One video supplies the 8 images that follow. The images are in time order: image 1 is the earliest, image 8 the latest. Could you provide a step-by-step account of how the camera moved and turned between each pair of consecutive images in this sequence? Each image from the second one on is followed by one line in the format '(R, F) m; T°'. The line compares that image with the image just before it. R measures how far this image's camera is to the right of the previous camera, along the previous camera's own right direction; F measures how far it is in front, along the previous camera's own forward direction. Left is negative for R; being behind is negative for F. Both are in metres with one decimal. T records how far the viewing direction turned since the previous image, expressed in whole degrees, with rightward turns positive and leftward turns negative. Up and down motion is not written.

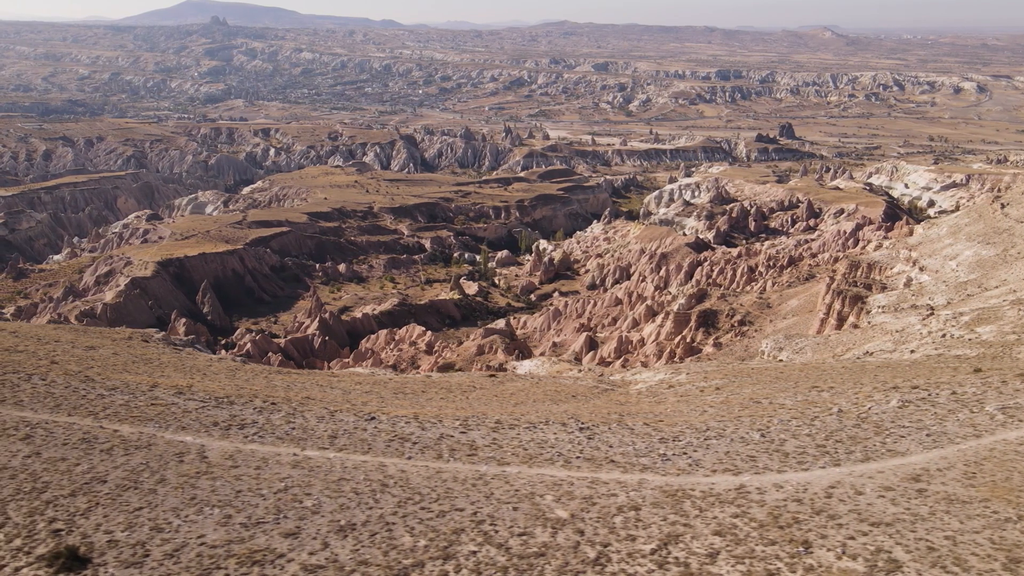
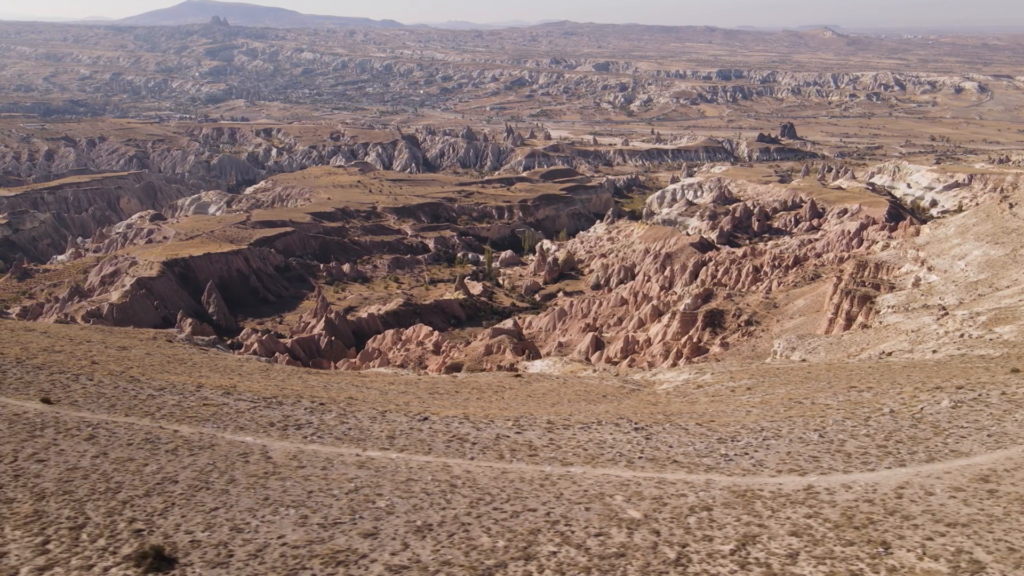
(-0.7, 0.0) m; 0°
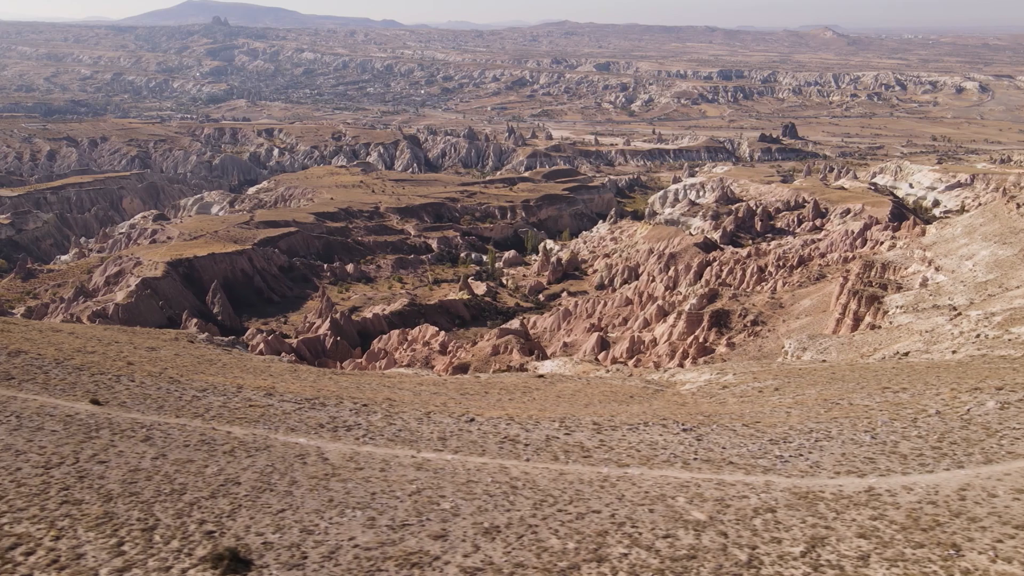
(-0.6, 0.0) m; 0°
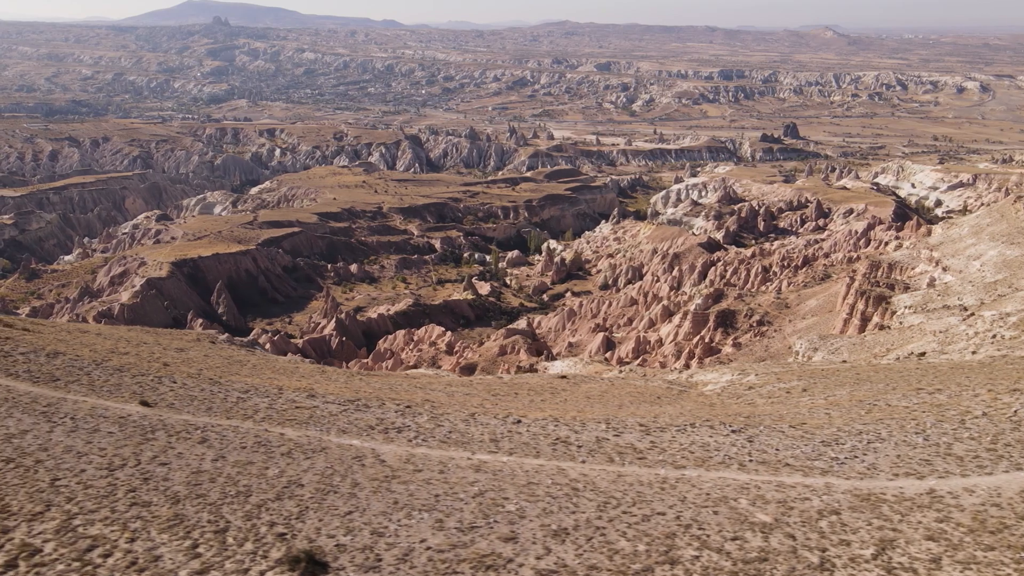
(-0.6, 0.0) m; 0°
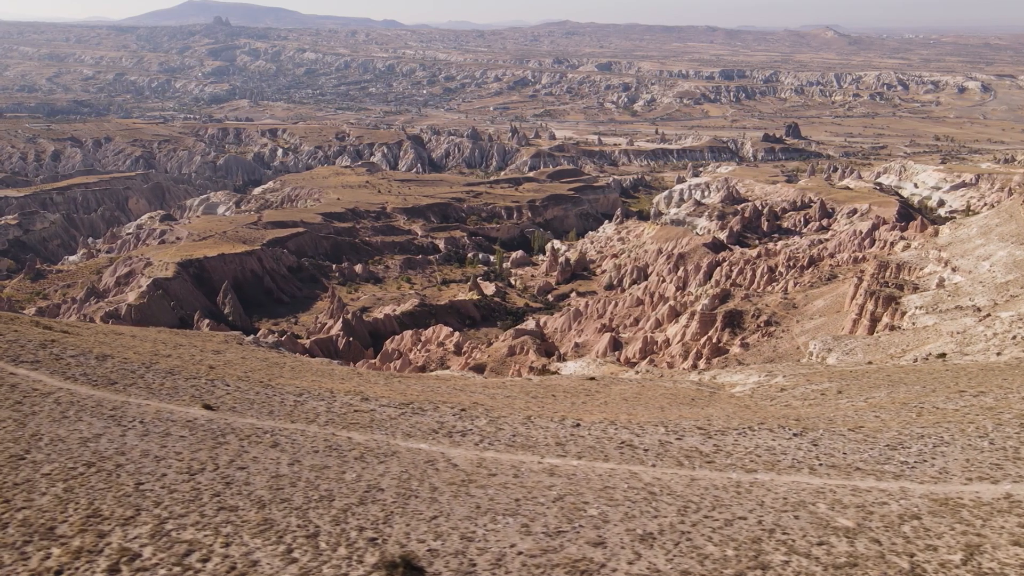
(-0.8, 0.0) m; 0°
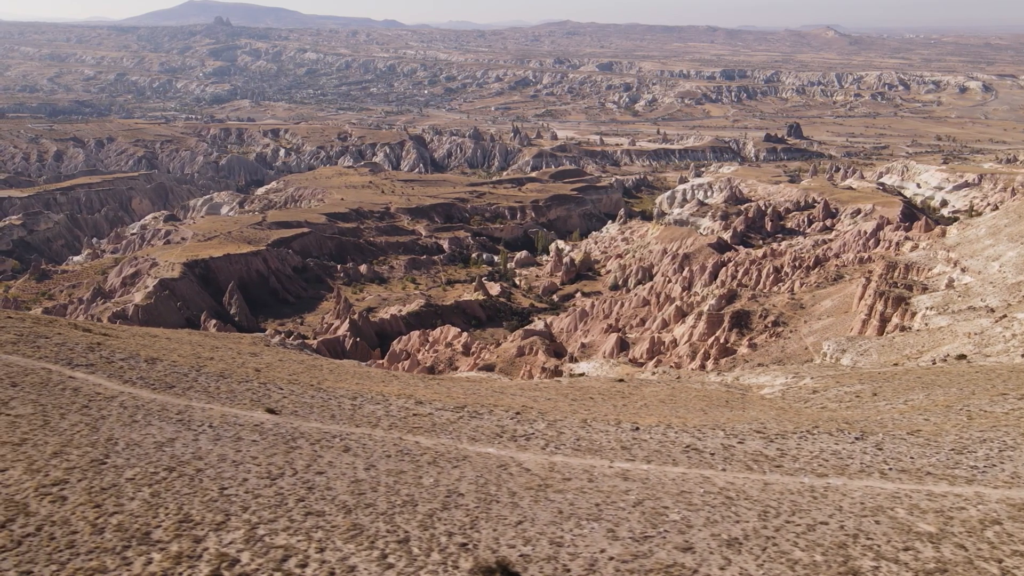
(-0.8, 0.0) m; 0°
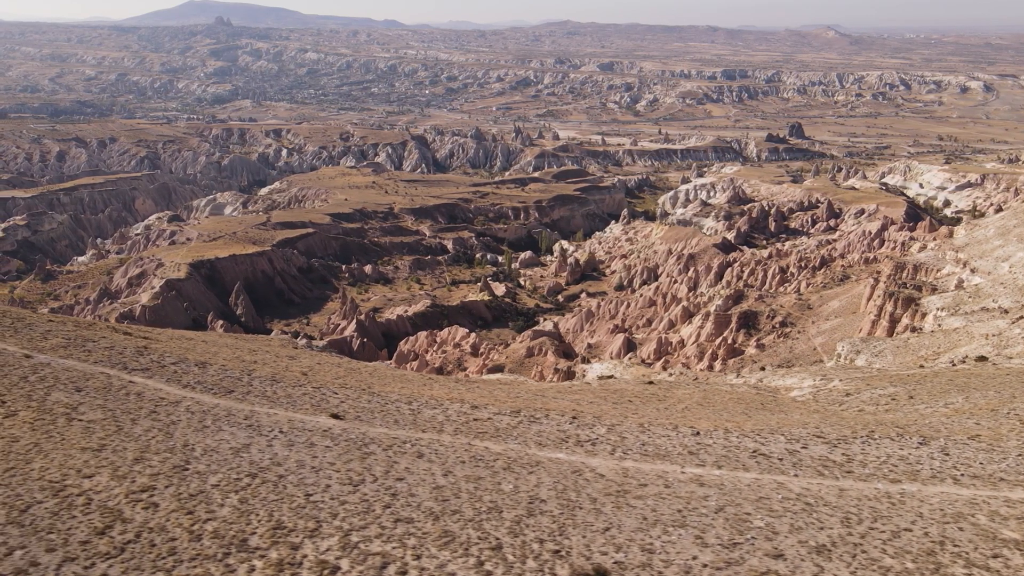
(-0.8, 0.0) m; 0°
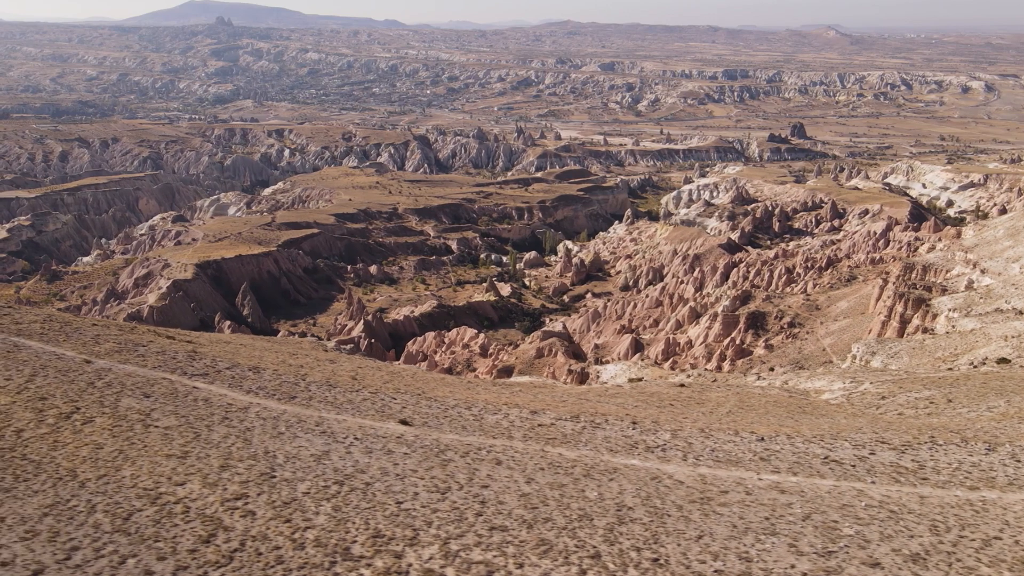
(-0.8, 0.0) m; 0°
